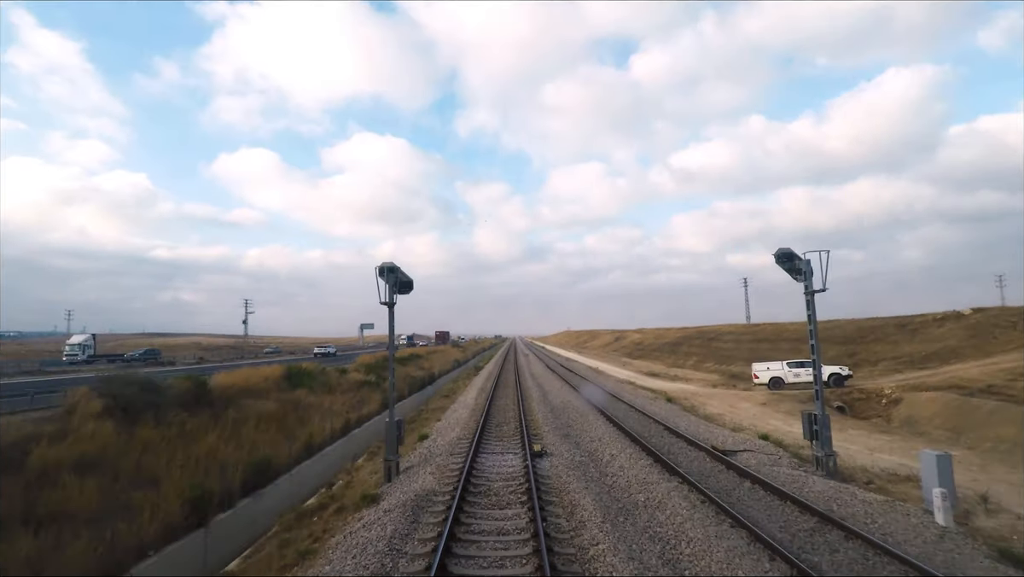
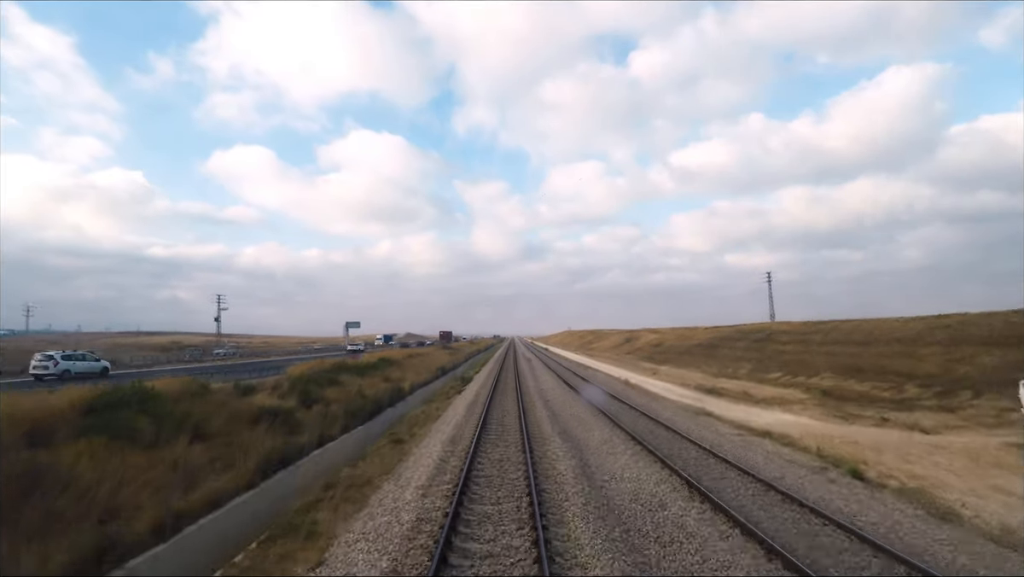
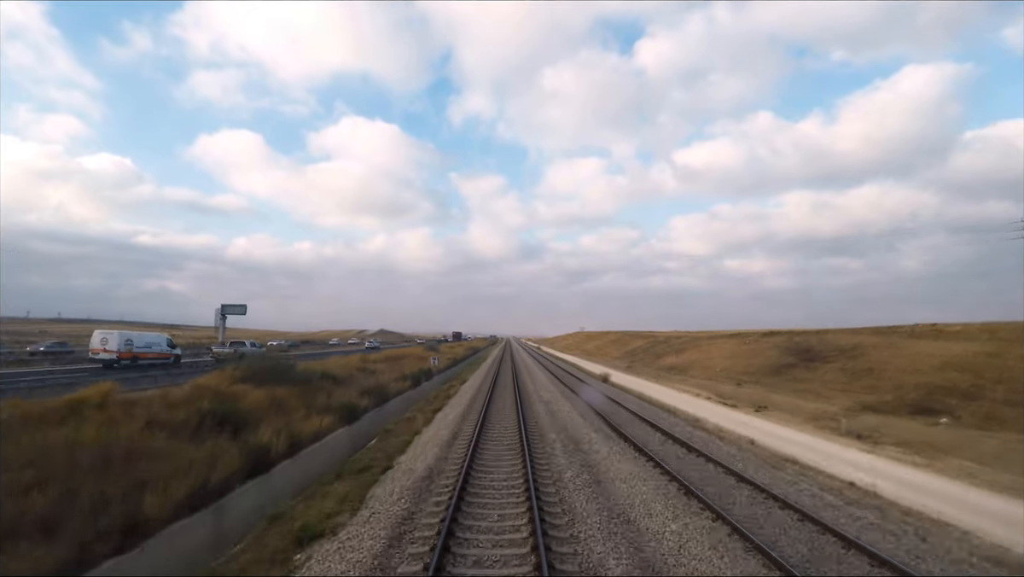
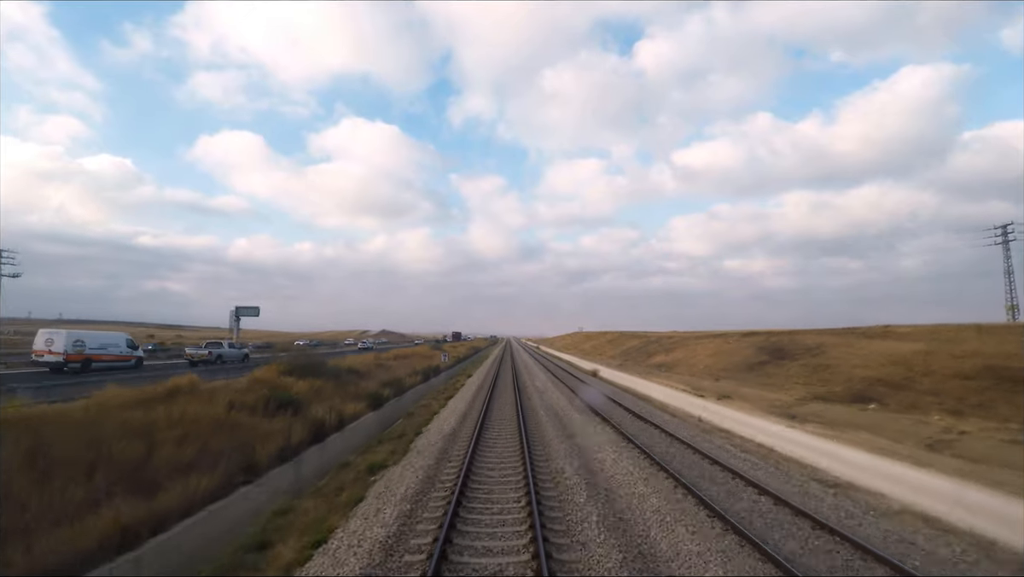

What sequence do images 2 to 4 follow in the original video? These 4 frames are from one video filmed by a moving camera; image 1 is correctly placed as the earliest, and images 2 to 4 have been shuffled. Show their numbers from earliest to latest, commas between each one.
2, 4, 3
